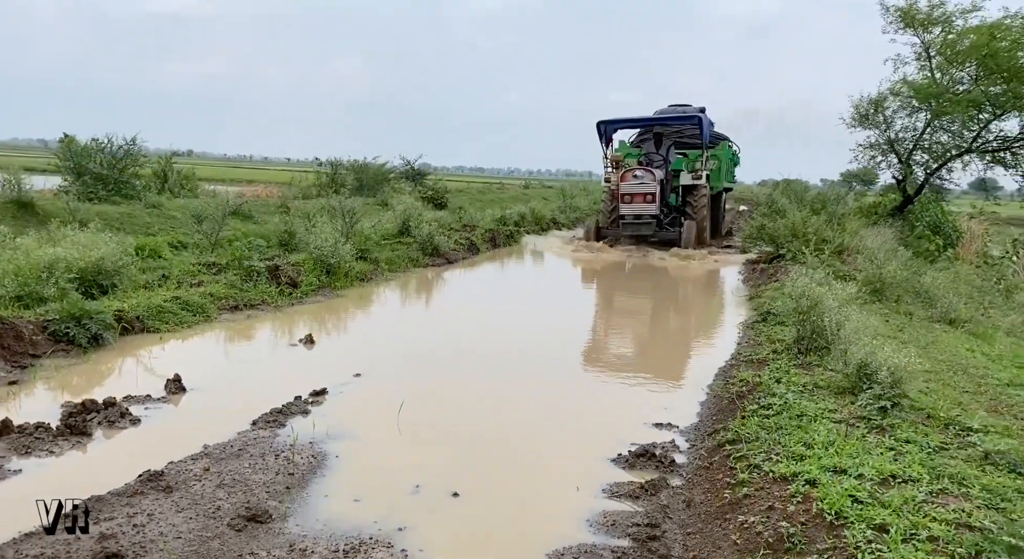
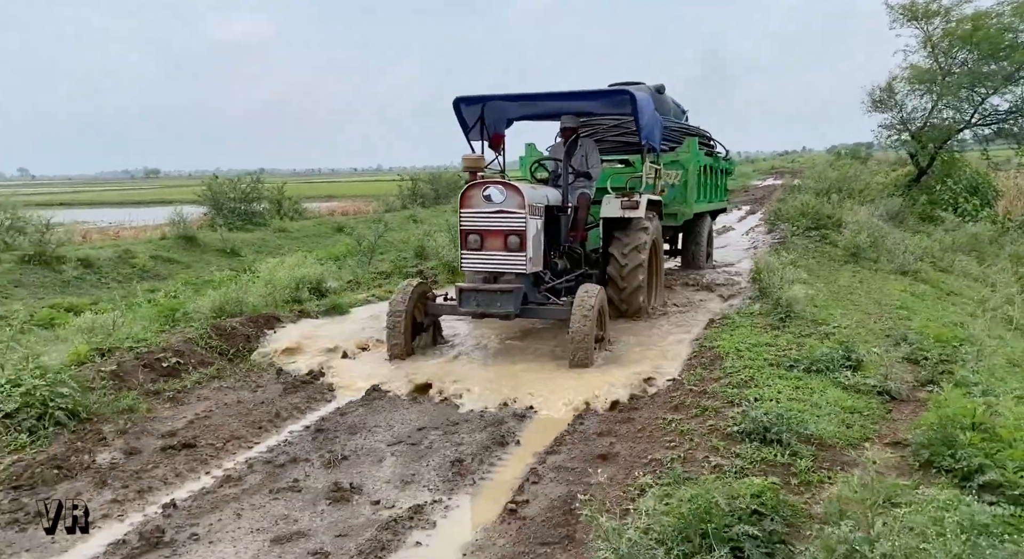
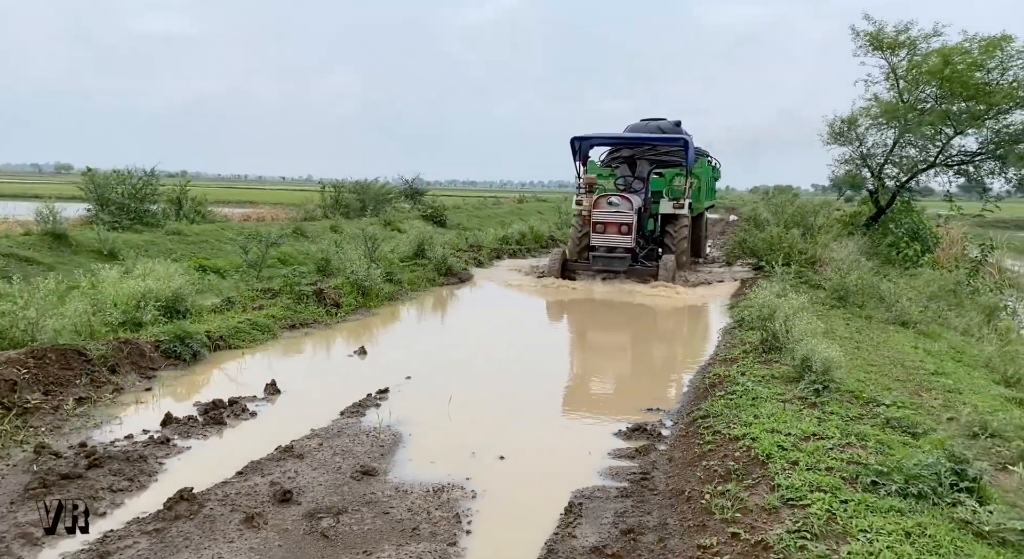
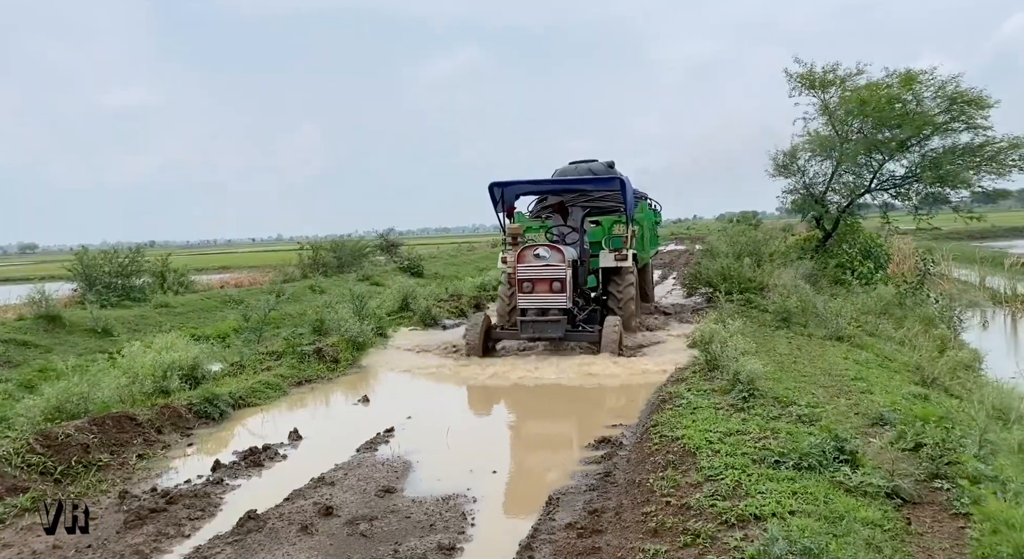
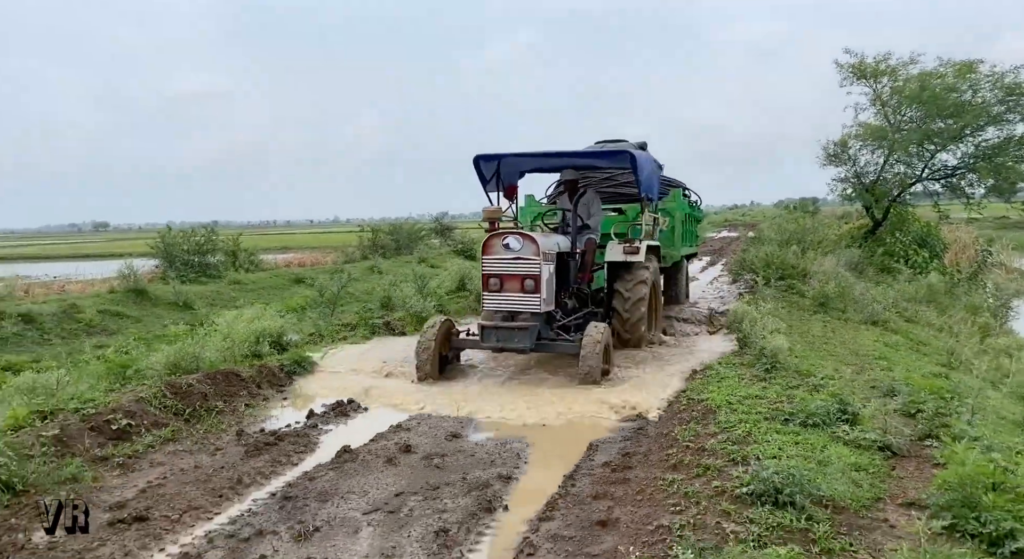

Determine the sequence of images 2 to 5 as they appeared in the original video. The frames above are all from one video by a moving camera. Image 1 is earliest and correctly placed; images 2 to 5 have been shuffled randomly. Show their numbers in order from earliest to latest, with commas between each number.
3, 4, 5, 2
